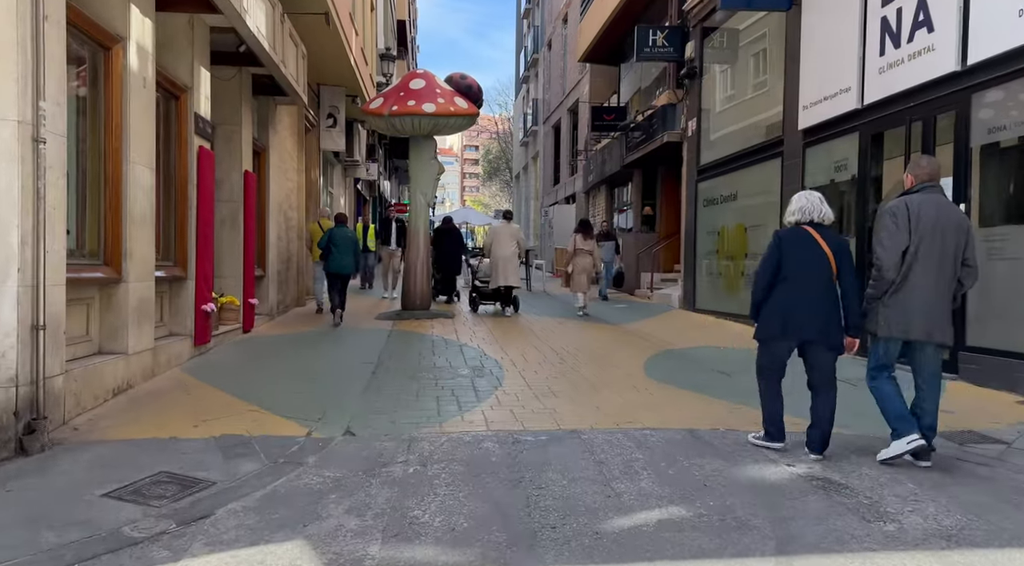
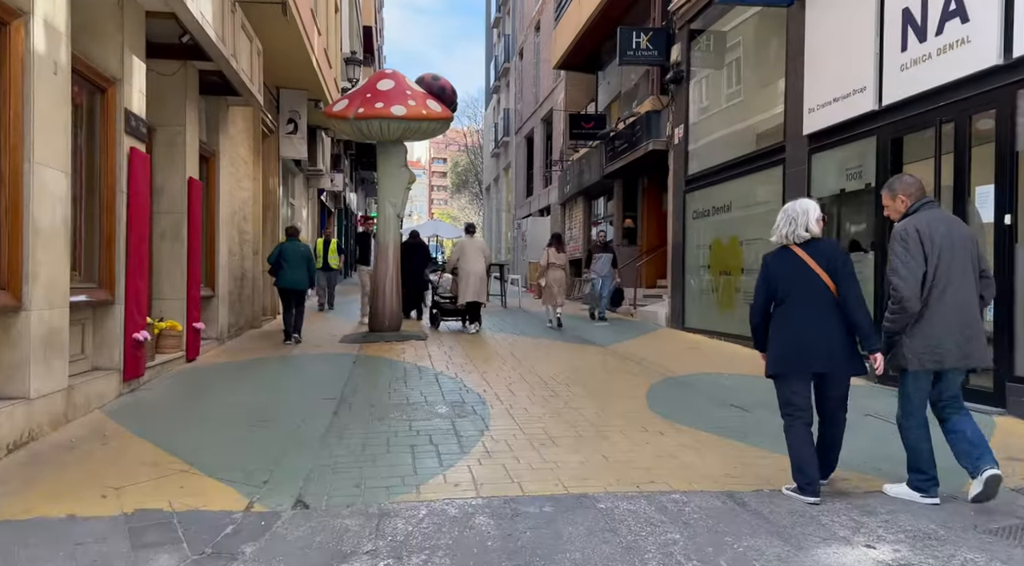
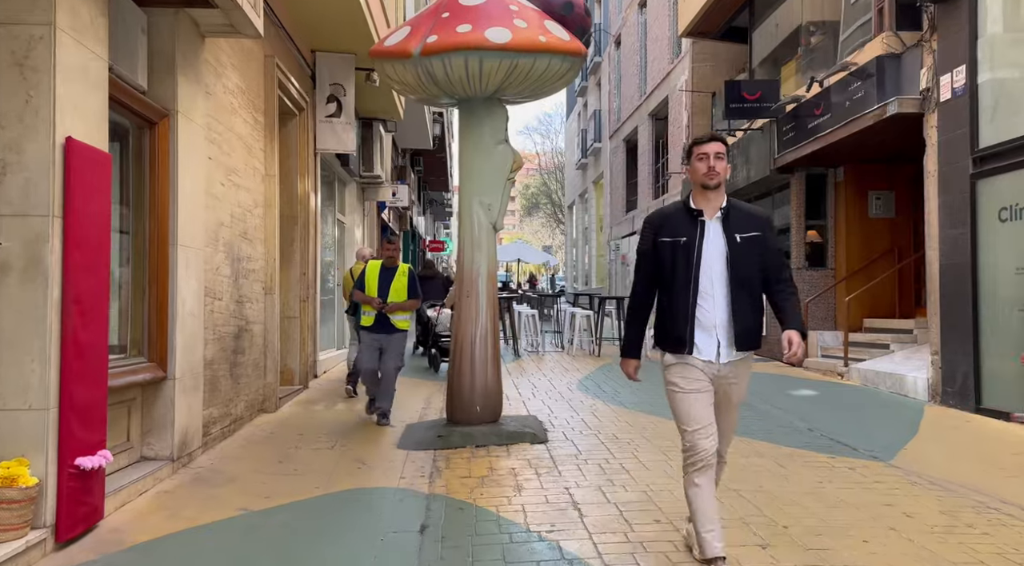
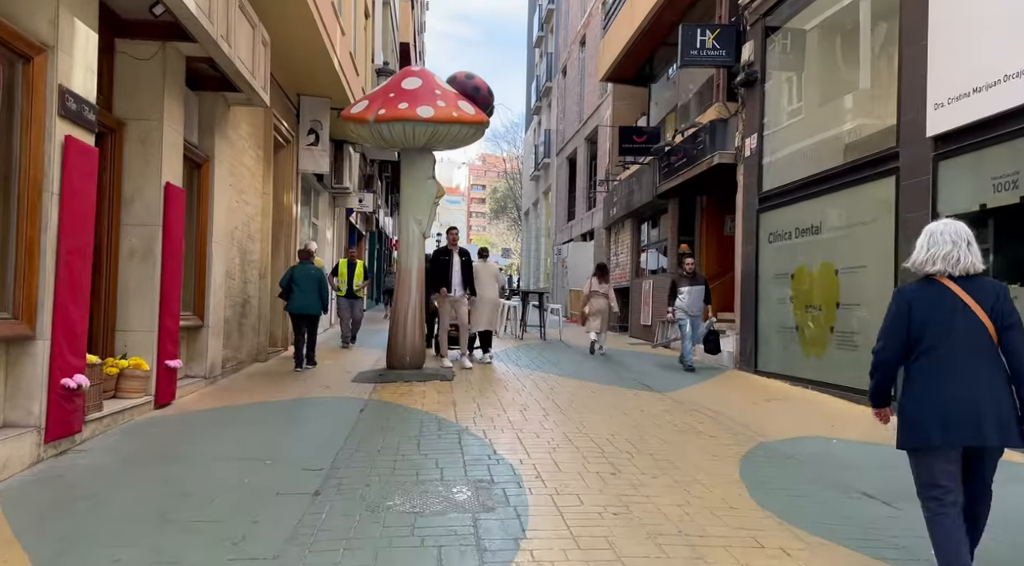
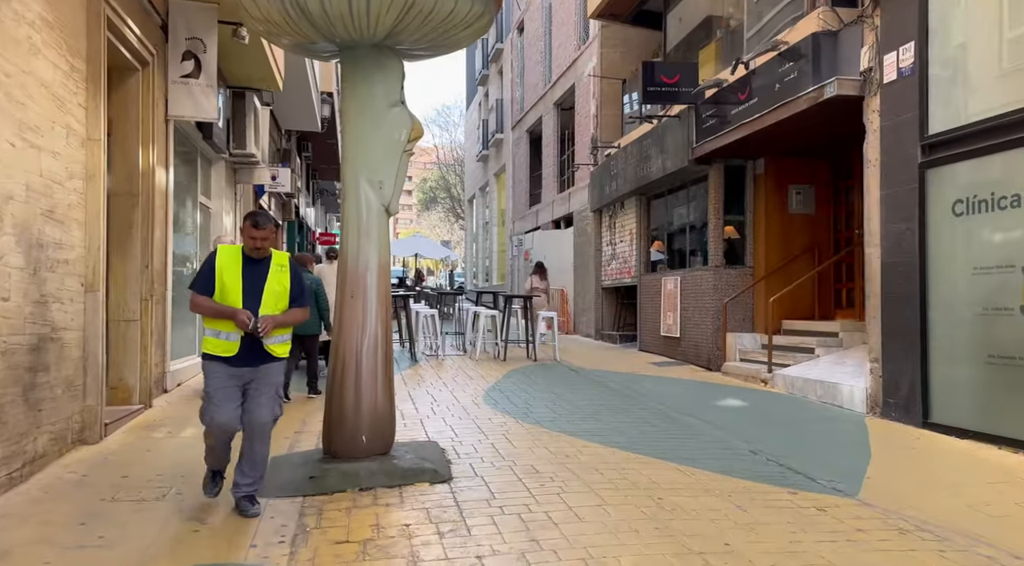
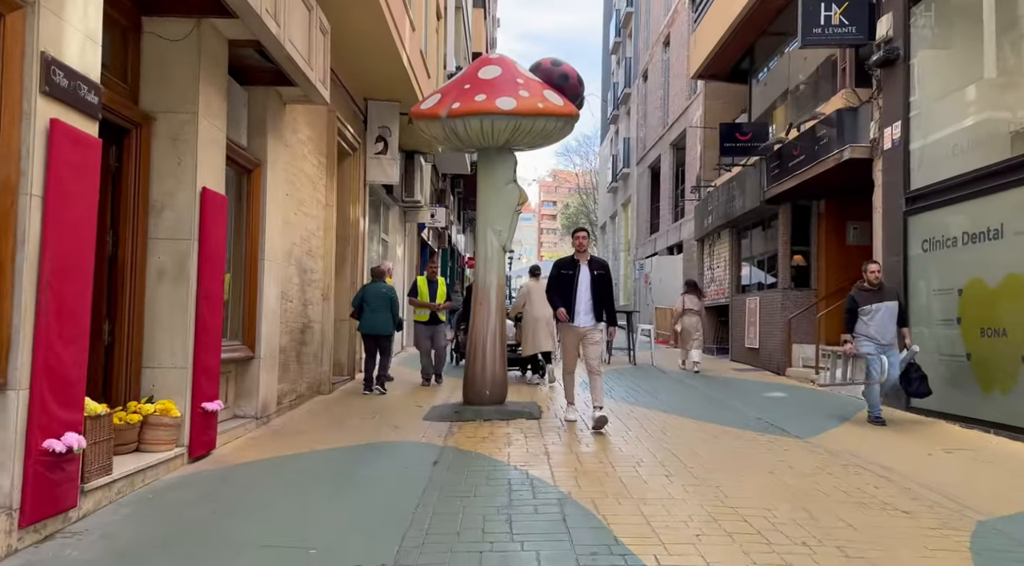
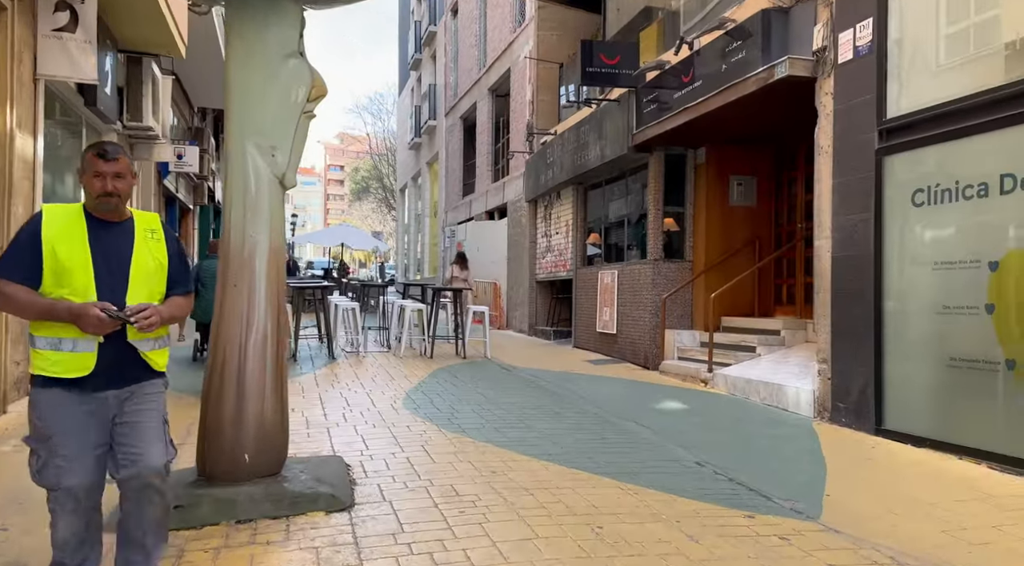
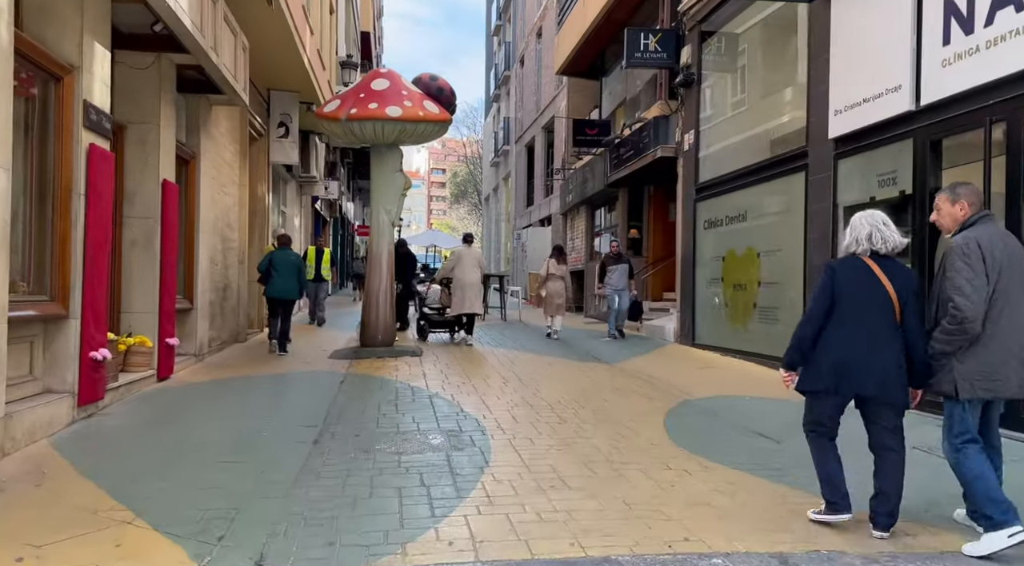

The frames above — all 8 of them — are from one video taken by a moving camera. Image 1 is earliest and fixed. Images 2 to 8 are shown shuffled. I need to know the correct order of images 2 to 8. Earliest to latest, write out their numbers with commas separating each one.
2, 8, 4, 6, 3, 5, 7
